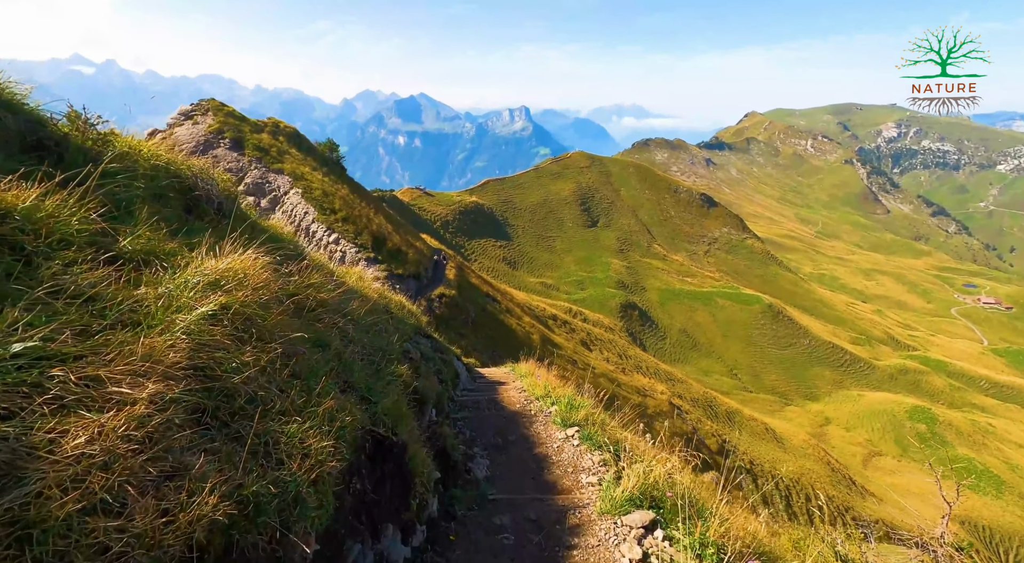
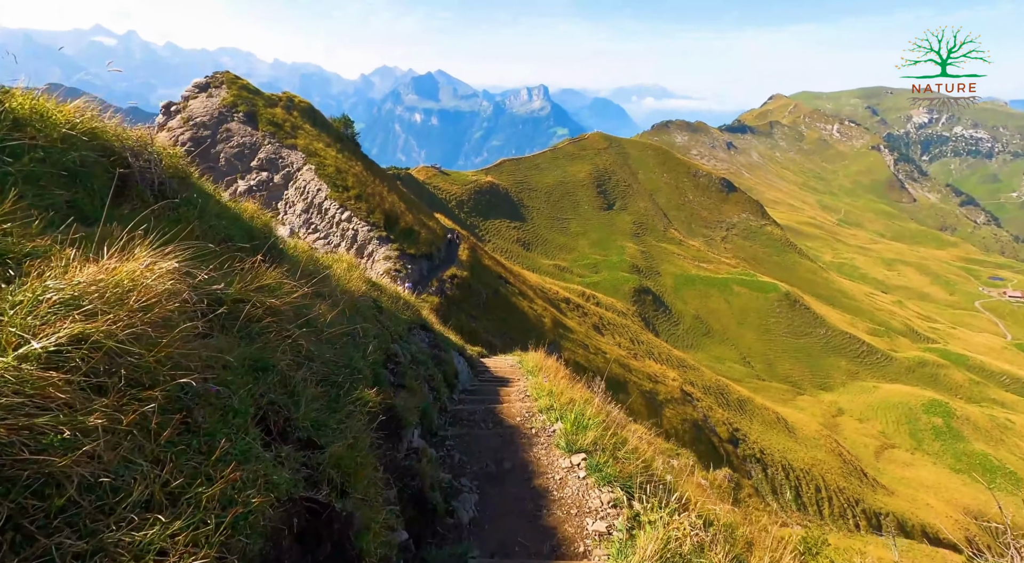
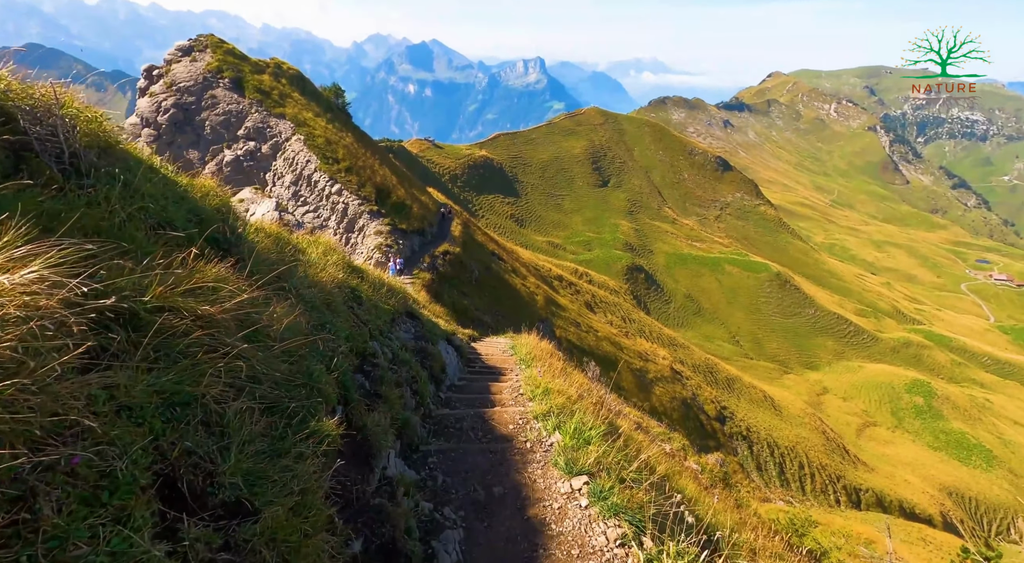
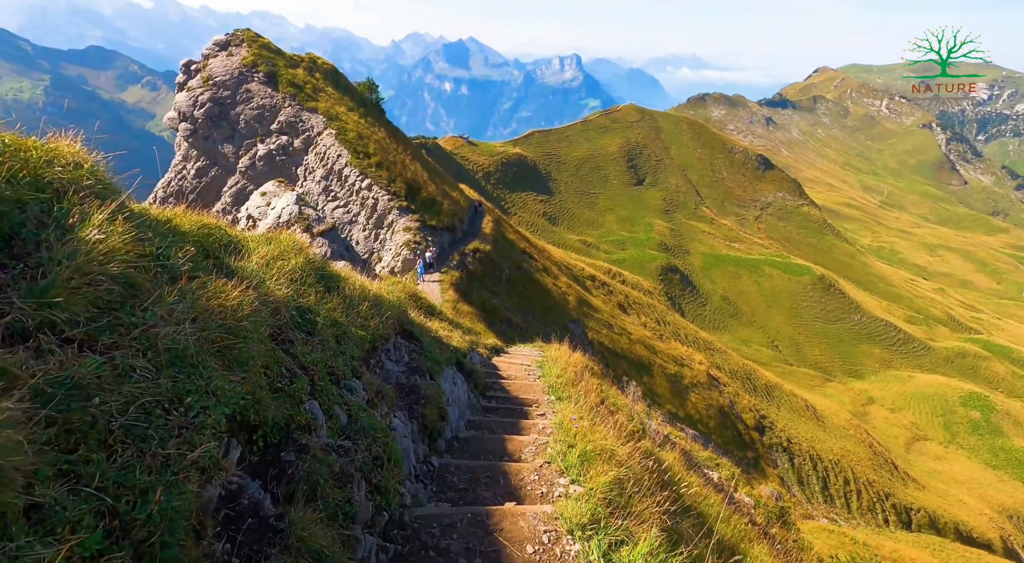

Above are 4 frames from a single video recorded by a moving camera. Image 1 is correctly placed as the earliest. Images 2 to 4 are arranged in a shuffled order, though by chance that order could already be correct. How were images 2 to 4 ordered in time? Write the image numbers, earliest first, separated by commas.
2, 3, 4
